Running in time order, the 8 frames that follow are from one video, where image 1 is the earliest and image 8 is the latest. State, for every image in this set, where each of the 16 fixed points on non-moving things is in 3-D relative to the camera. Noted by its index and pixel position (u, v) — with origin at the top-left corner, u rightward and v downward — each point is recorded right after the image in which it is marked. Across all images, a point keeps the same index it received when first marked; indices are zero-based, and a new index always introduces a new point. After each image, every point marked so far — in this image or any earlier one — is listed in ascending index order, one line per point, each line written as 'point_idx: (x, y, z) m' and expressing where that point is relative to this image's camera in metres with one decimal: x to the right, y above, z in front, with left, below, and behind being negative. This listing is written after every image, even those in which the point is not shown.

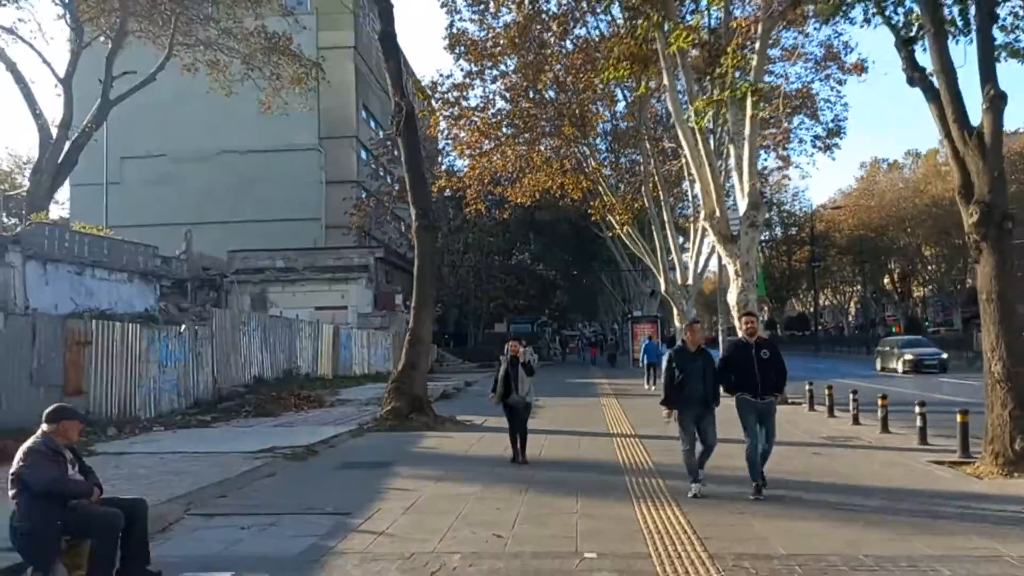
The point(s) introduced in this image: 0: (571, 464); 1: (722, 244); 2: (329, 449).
0: (+0.7, -2.1, +10.1) m
1: (+4.7, +1.0, +19.2) m
2: (-2.5, -2.2, +11.6) m
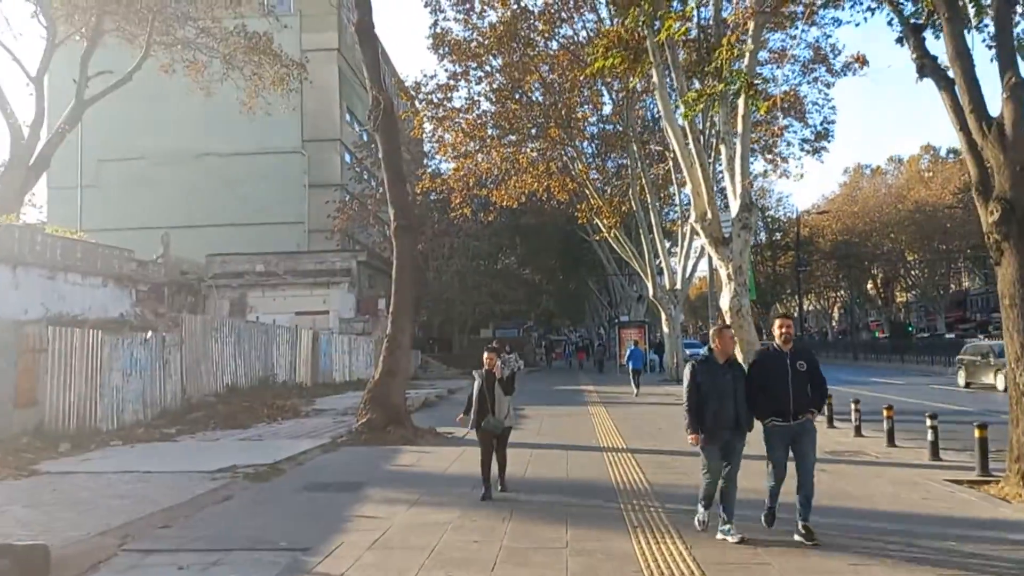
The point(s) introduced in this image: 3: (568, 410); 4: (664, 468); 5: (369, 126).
0: (+0.5, -2.1, +9.2) m
1: (+4.3, +0.9, +18.5) m
2: (-2.7, -2.2, +10.7) m
3: (+1.2, -2.7, +19.3) m
4: (+1.8, -2.1, +10.3) m
5: (-2.5, +2.8, +14.9) m
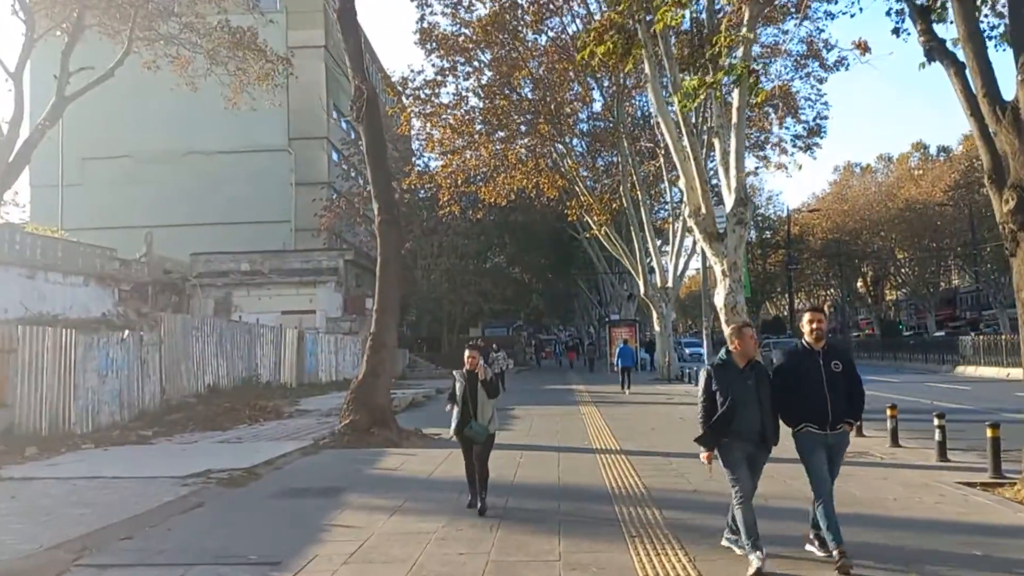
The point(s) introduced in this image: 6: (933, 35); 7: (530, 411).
0: (+0.4, -2.1, +8.7) m
1: (+4.1, +0.9, +18.0) m
2: (-2.8, -2.2, +10.1) m
3: (+1.0, -2.7, +18.8) m
4: (+1.7, -2.1, +9.8) m
5: (-2.7, +2.9, +14.4) m
6: (+4.7, +2.8, +9.6) m
7: (+0.4, -2.7, +18.8) m
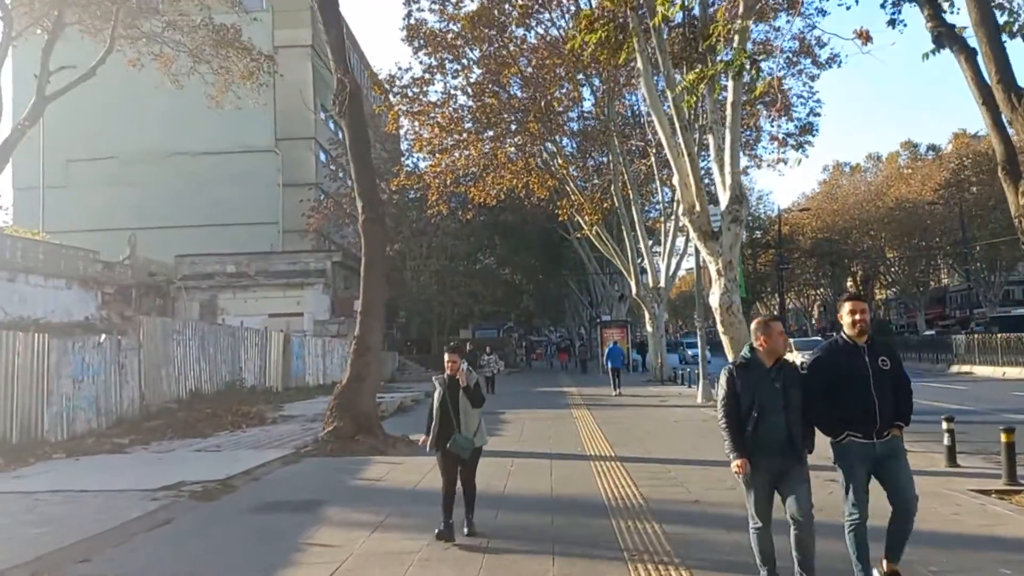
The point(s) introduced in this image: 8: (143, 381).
0: (+0.3, -2.0, +8.3) m
1: (+3.9, +0.9, +17.6) m
2: (-2.9, -2.2, +9.6) m
3: (+0.8, -2.7, +18.3) m
4: (+1.6, -2.1, +9.3) m
5: (-2.8, +2.8, +13.8) m
6: (+4.5, +2.8, +9.2) m
7: (+0.2, -2.7, +18.3) m
8: (-7.9, -2.0, +18.6) m
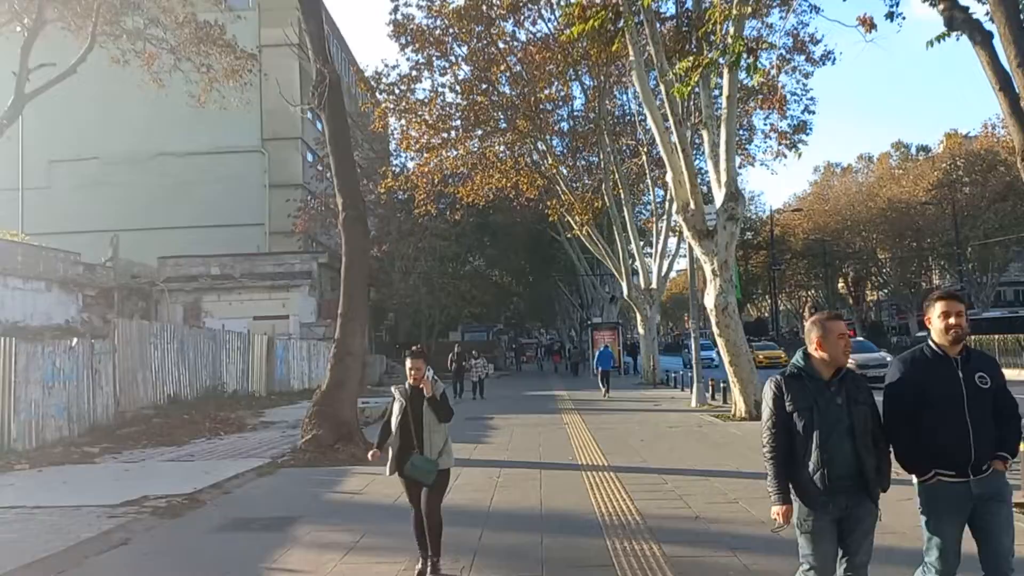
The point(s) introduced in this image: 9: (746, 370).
0: (+0.2, -2.0, +7.7) m
1: (+3.6, +0.9, +17.0) m
2: (-3.0, -2.2, +9.0) m
3: (+0.6, -2.7, +17.7) m
4: (+1.4, -2.1, +8.7) m
5: (-3.0, +2.8, +13.2) m
6: (+4.4, +2.8, +8.6) m
7: (-0.1, -2.7, +17.7) m
8: (-8.1, -2.0, +17.9) m
9: (+4.6, -1.6, +16.9) m
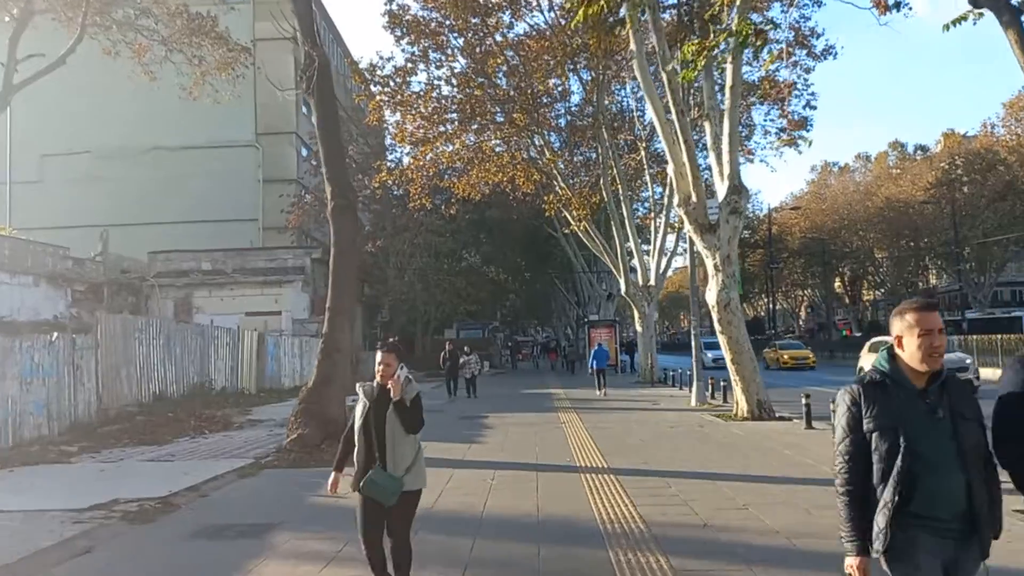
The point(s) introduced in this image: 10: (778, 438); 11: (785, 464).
0: (+0.1, -2.0, +7.1) m
1: (+3.6, +1.0, +16.5) m
2: (-3.1, -2.1, +8.5) m
3: (+0.5, -2.6, +17.2) m
4: (+1.4, -2.0, +8.2) m
5: (-3.1, +2.9, +12.7) m
6: (+4.4, +2.9, +8.1) m
7: (-0.2, -2.6, +17.2) m
8: (-8.2, -1.9, +17.3) m
9: (+4.5, -1.5, +16.4) m
10: (+4.0, -2.3, +13.2) m
11: (+3.2, -2.1, +10.1) m
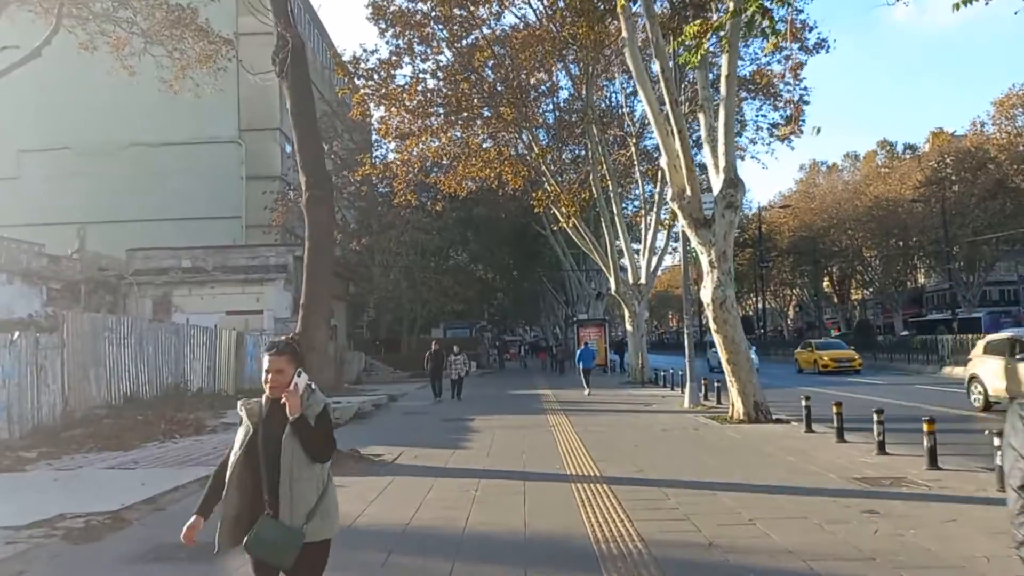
0: (0.0, -1.9, +6.4) m
1: (+3.3, +1.1, +15.9) m
2: (-3.2, -2.0, +7.7) m
3: (+0.2, -2.5, +16.5) m
4: (+1.2, -1.9, +7.5) m
5: (-3.3, +3.0, +11.9) m
6: (+4.2, +3.0, +7.5) m
7: (-0.4, -2.5, +16.5) m
8: (-8.5, -1.8, +16.5) m
9: (+4.2, -1.4, +15.7) m
10: (+3.8, -2.2, +12.5) m
11: (+3.0, -2.0, +9.5) m
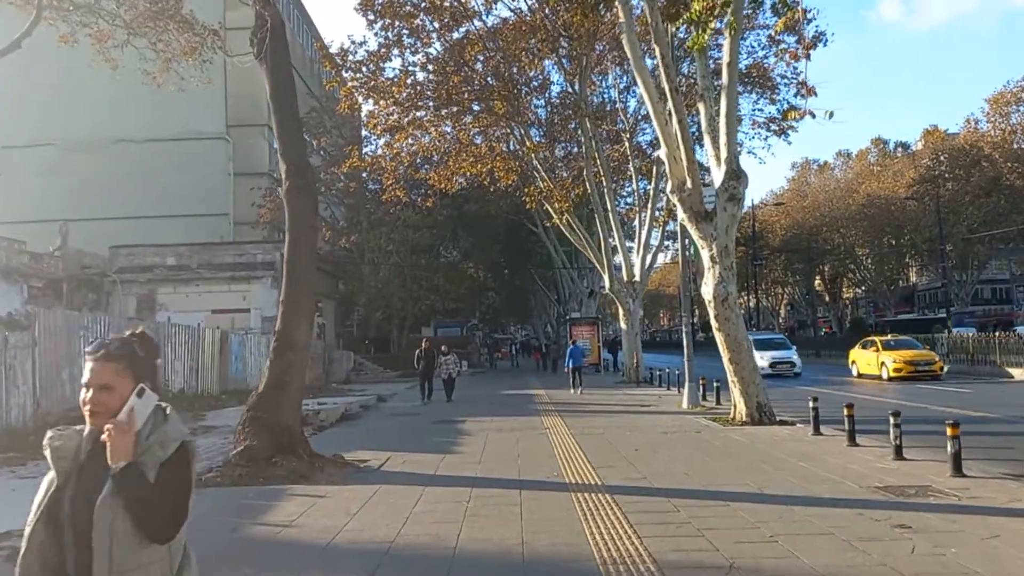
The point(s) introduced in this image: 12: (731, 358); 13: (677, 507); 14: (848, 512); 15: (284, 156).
0: (0.0, -1.9, +5.8) m
1: (+3.2, +1.1, +15.2) m
2: (-3.3, -2.0, +7.0) m
3: (+0.1, -2.5, +15.8) m
4: (+1.2, -1.9, +6.9) m
5: (-3.4, +3.0, +11.2) m
6: (+4.2, +3.0, +6.8) m
7: (-0.6, -2.5, +15.8) m
8: (-8.6, -1.8, +15.8) m
9: (+4.1, -1.4, +15.1) m
10: (+3.8, -2.2, +11.9) m
11: (+3.0, -1.9, +8.8) m
12: (+3.8, -1.2, +15.1) m
13: (+1.4, -1.9, +7.5) m
14: (+2.7, -1.8, +7.1) m
15: (-2.9, +1.6, +10.9) m
